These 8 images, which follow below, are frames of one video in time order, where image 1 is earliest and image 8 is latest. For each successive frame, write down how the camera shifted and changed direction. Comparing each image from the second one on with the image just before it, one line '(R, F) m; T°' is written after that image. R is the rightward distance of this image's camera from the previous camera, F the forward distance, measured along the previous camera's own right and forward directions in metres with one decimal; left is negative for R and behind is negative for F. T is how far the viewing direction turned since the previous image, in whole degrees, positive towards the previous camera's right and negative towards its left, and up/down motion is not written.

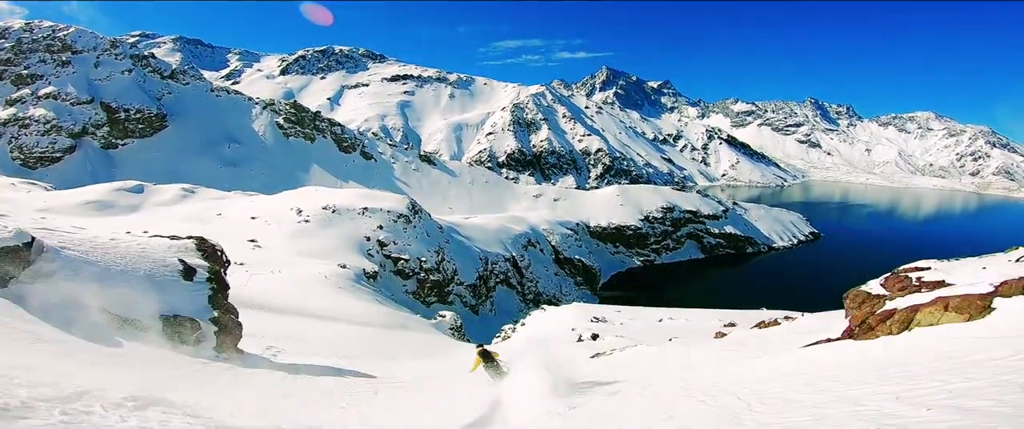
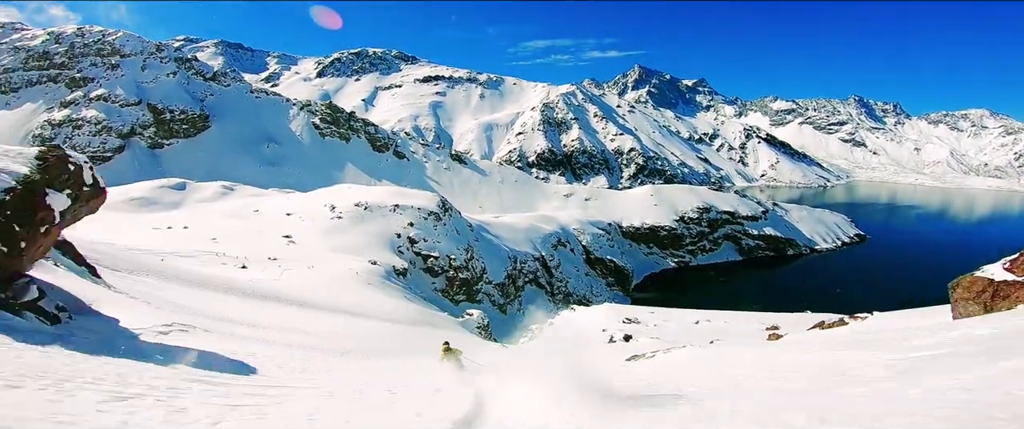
(+0.1, +0.8) m; -3°
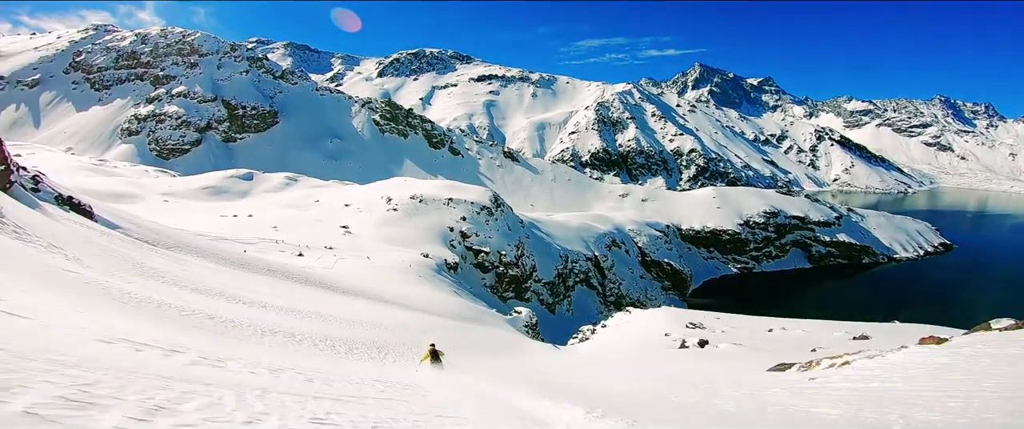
(-0.1, +1.2) m; -6°
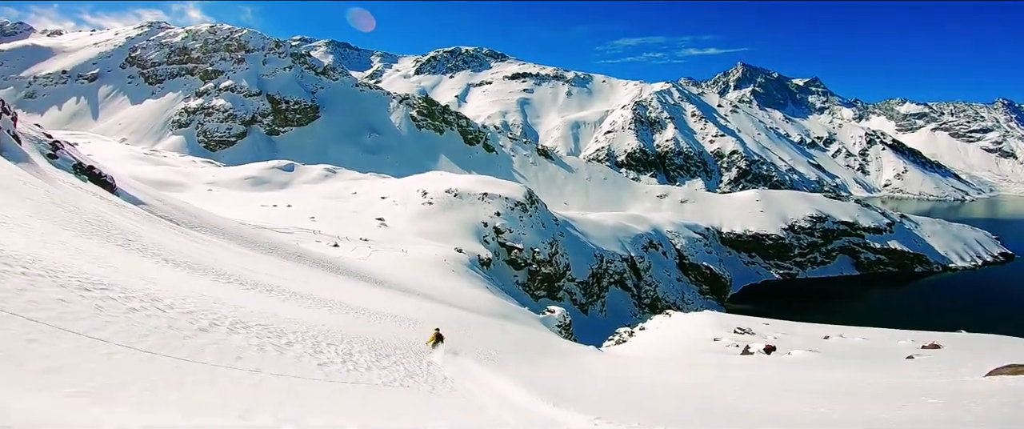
(-0.2, +0.9) m; -4°
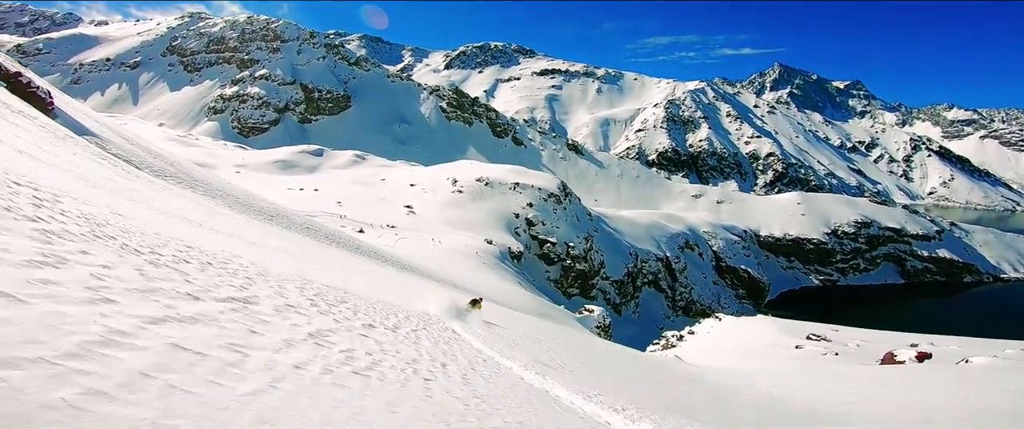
(-0.7, +2.3) m; -3°
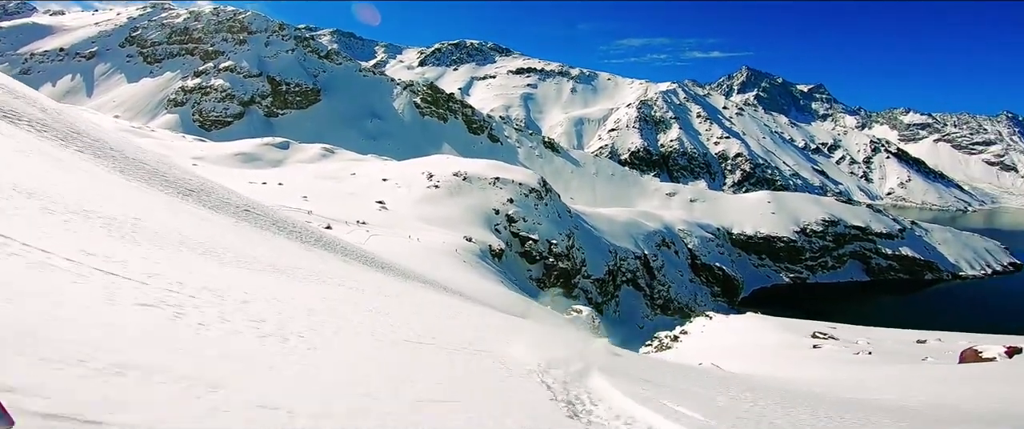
(-0.5, +2.0) m; +3°
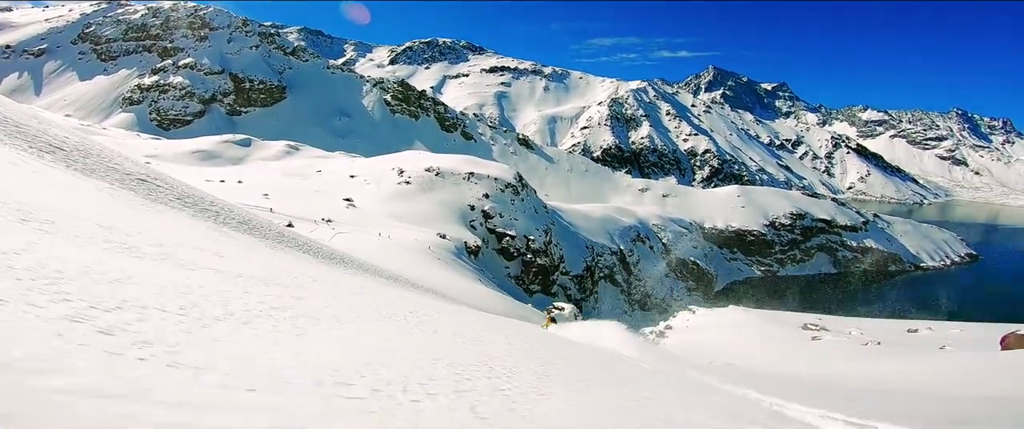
(-0.1, +1.5) m; +3°
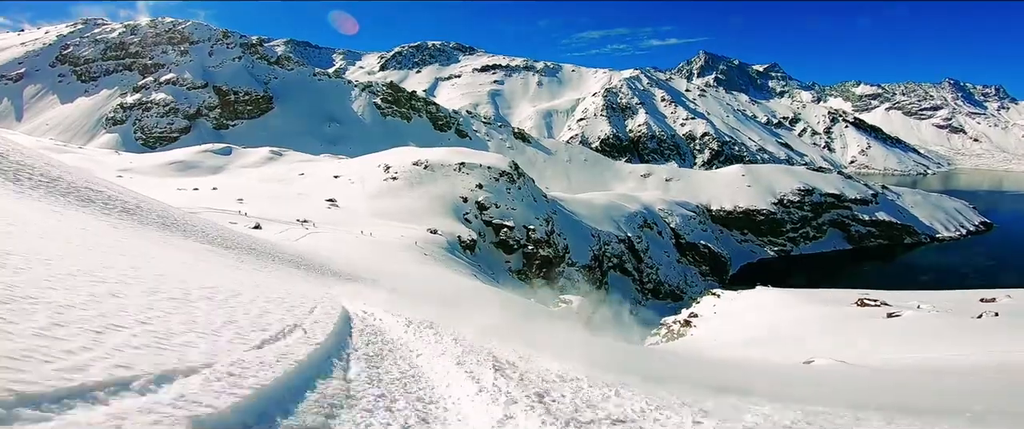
(0.0, +3.5) m; 0°
